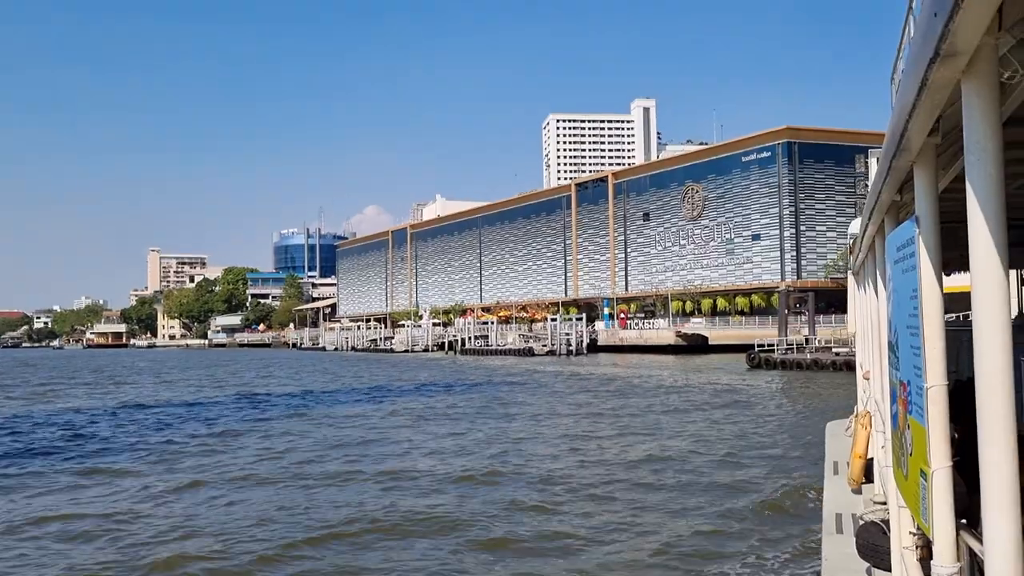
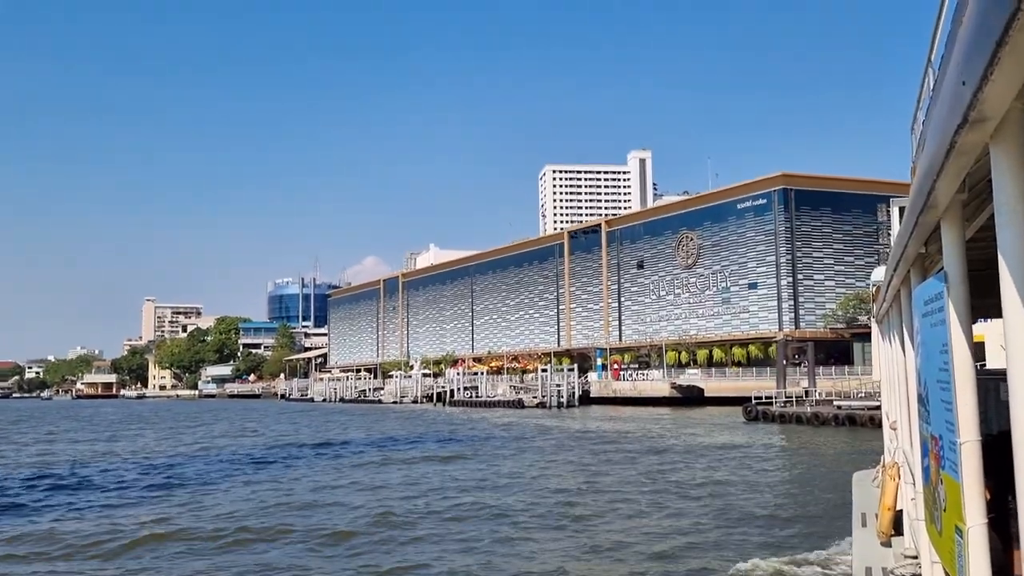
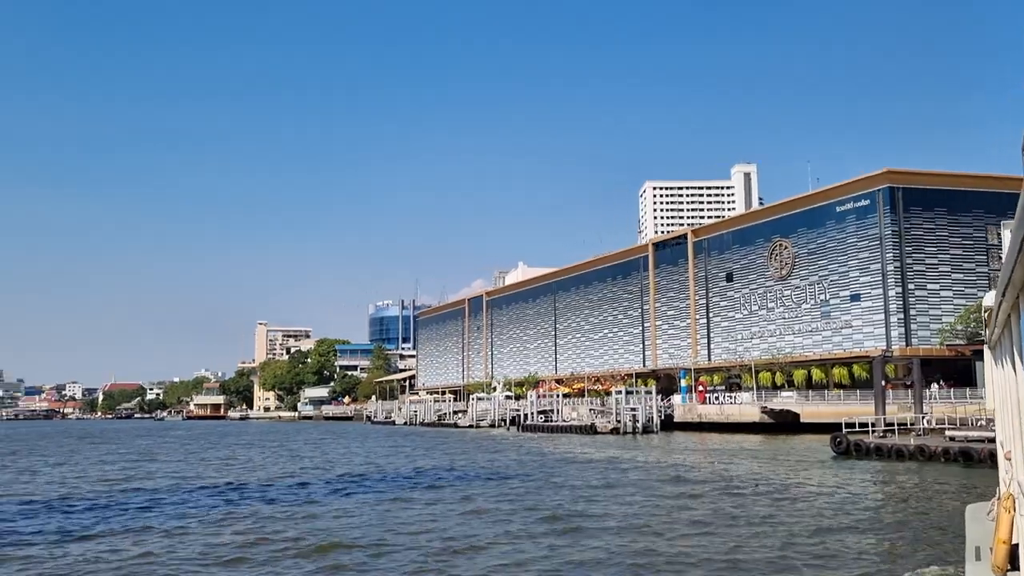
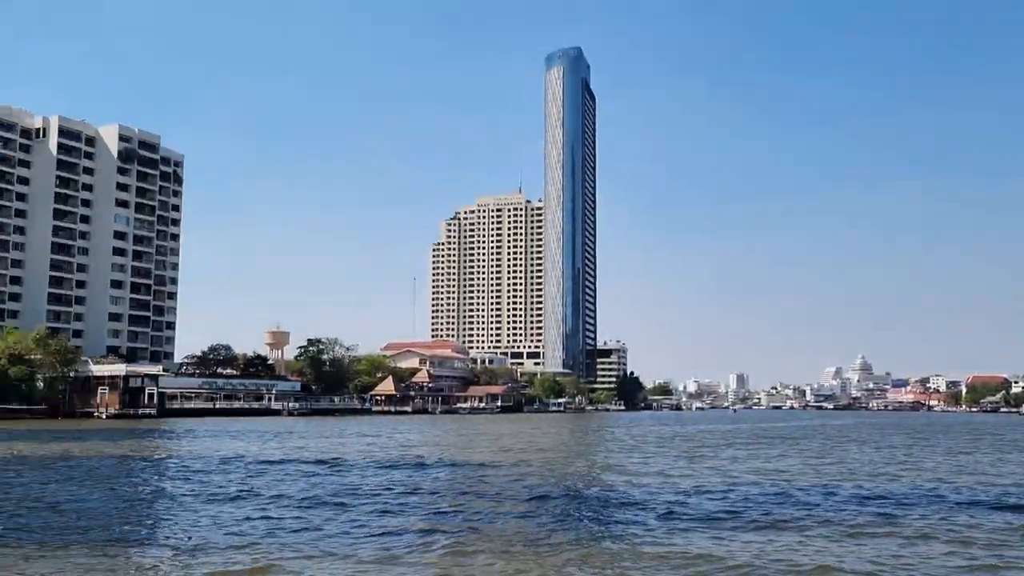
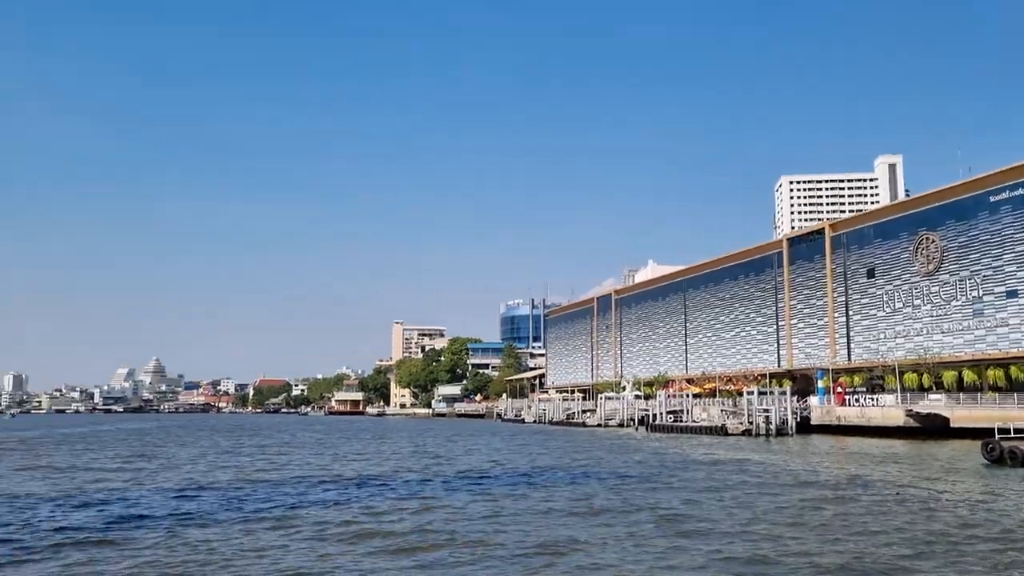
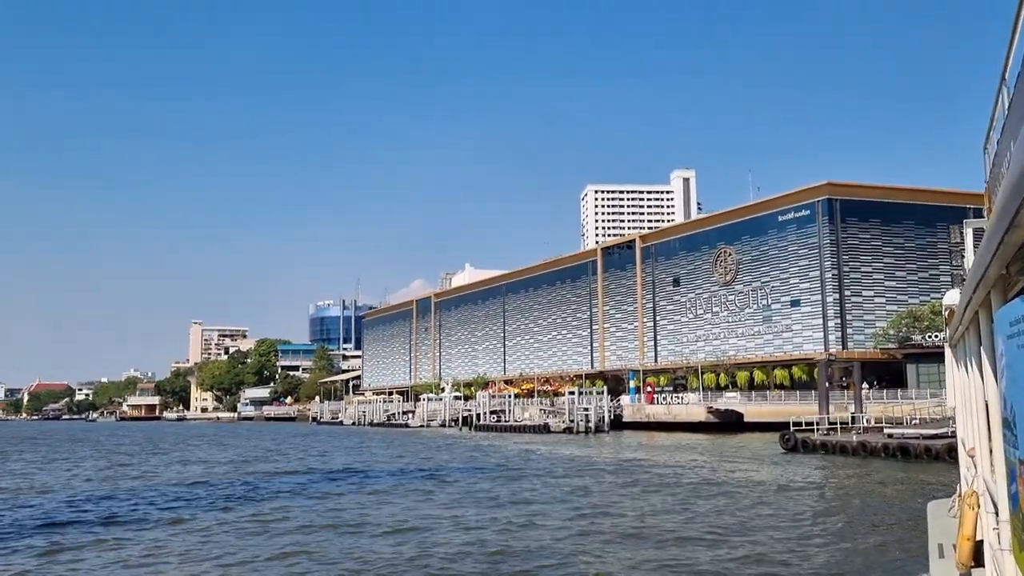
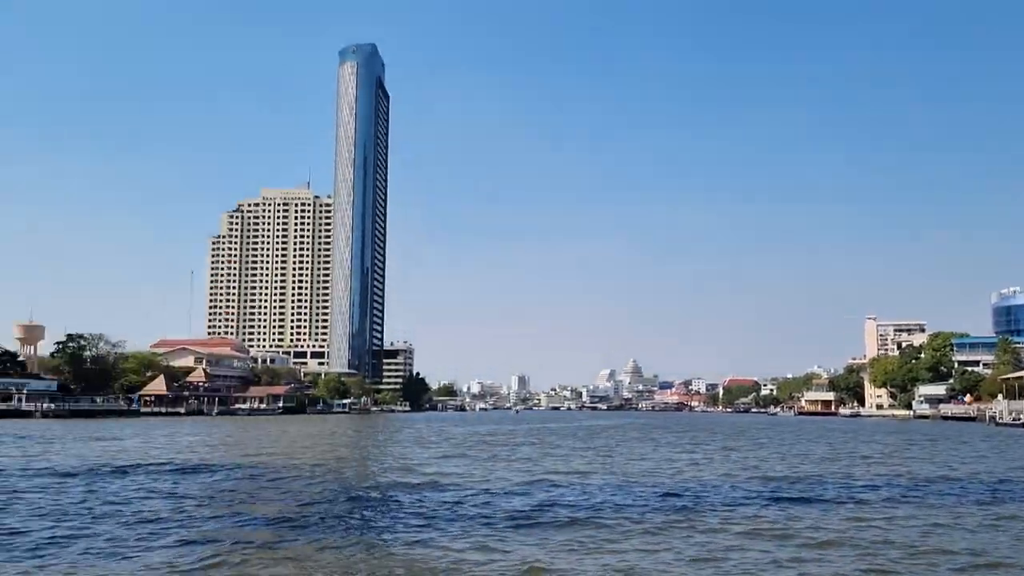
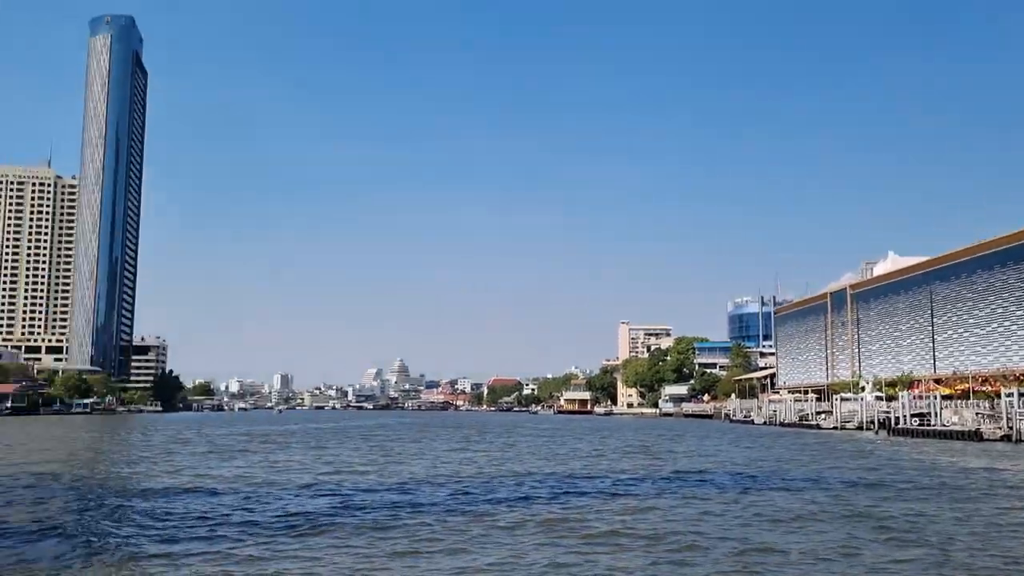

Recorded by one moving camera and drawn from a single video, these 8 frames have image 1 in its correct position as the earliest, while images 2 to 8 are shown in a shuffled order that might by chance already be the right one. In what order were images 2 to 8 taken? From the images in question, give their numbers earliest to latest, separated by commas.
2, 6, 3, 5, 8, 7, 4
